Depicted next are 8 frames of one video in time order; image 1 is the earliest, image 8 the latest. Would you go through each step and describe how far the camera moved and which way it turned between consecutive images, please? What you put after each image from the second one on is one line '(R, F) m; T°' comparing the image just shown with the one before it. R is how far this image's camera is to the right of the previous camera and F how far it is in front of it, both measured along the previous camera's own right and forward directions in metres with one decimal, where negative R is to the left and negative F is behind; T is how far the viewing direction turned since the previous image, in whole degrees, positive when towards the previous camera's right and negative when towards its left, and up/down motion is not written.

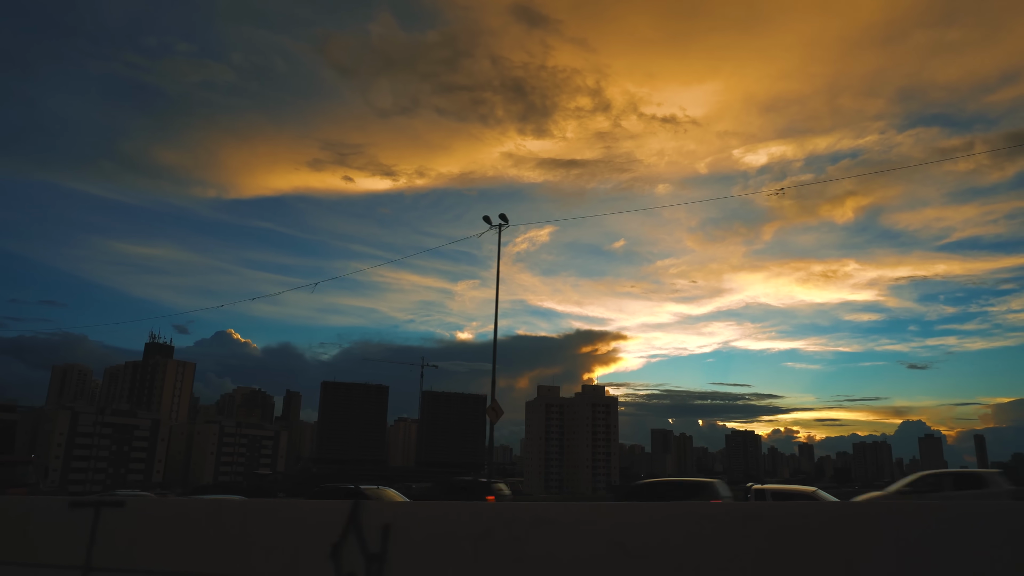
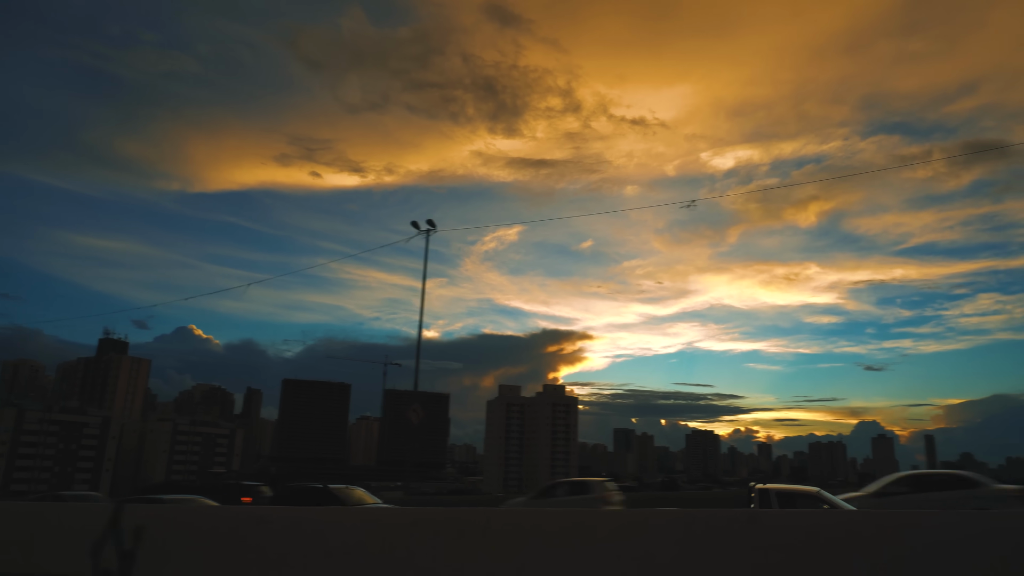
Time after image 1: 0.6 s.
(0.0, +0.2) m; +3°
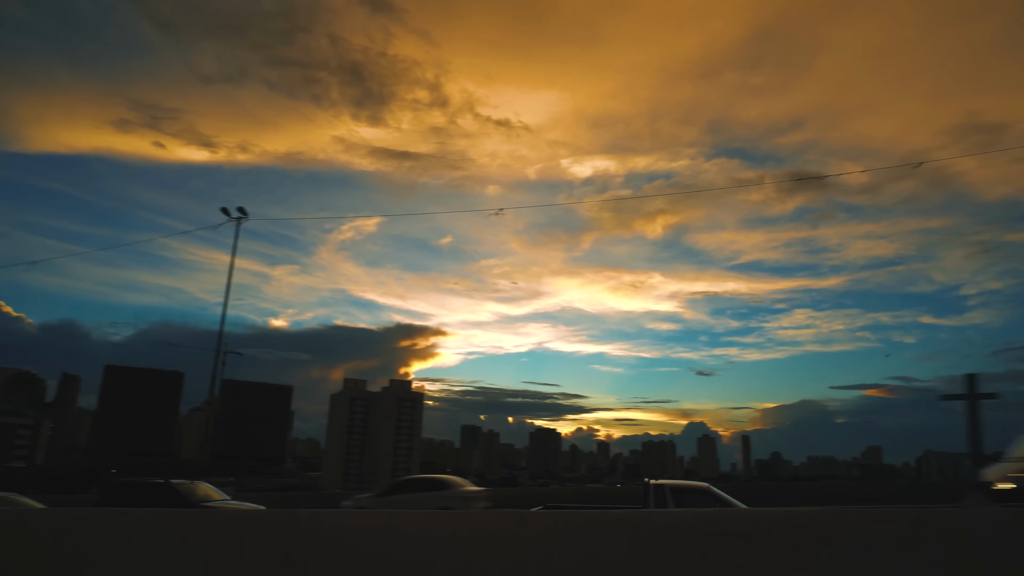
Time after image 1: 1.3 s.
(-0.1, 0.0) m; +13°
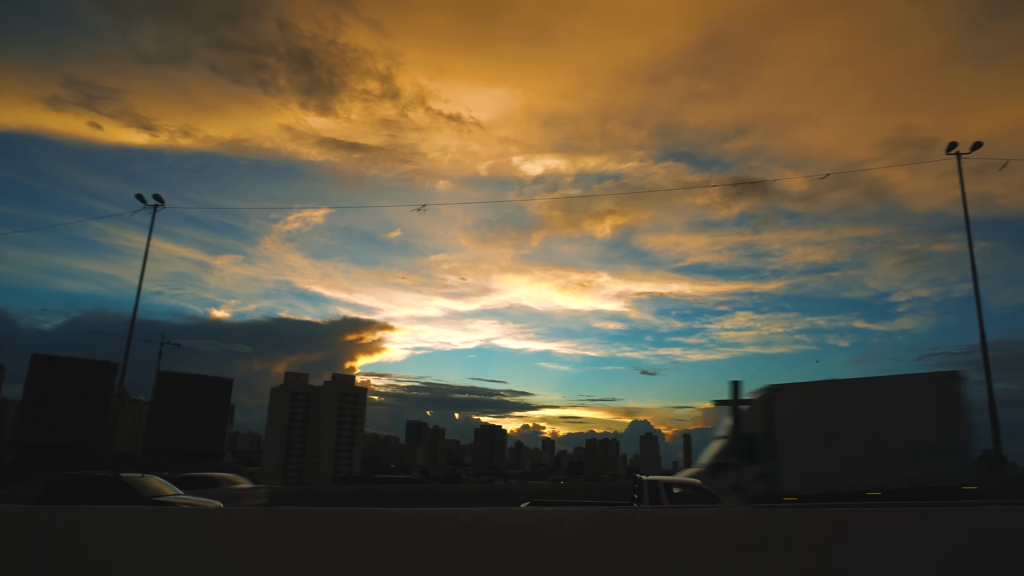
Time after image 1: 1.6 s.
(-0.3, 0.0) m; +5°
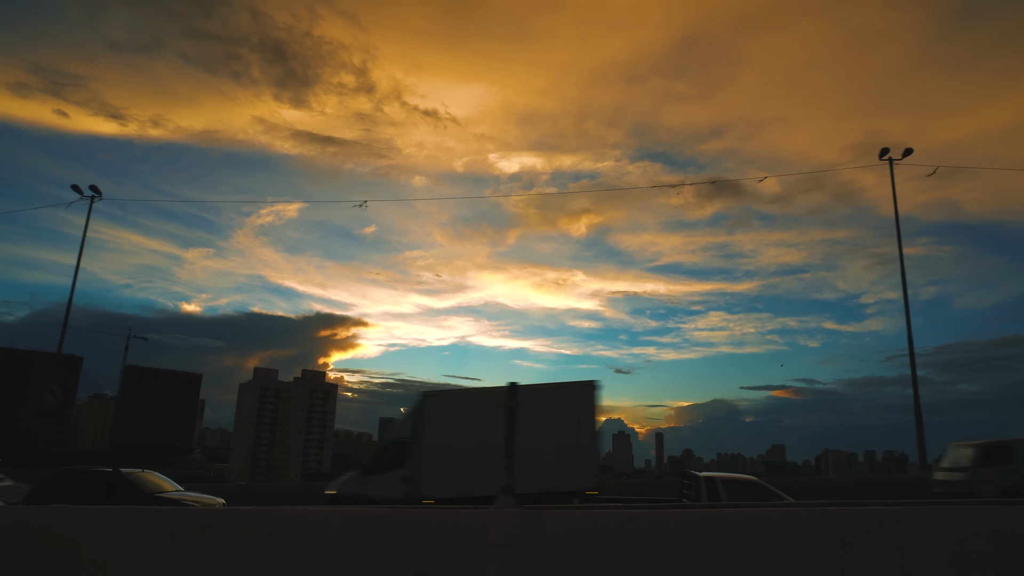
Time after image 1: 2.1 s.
(-0.1, 0.0) m; +2°
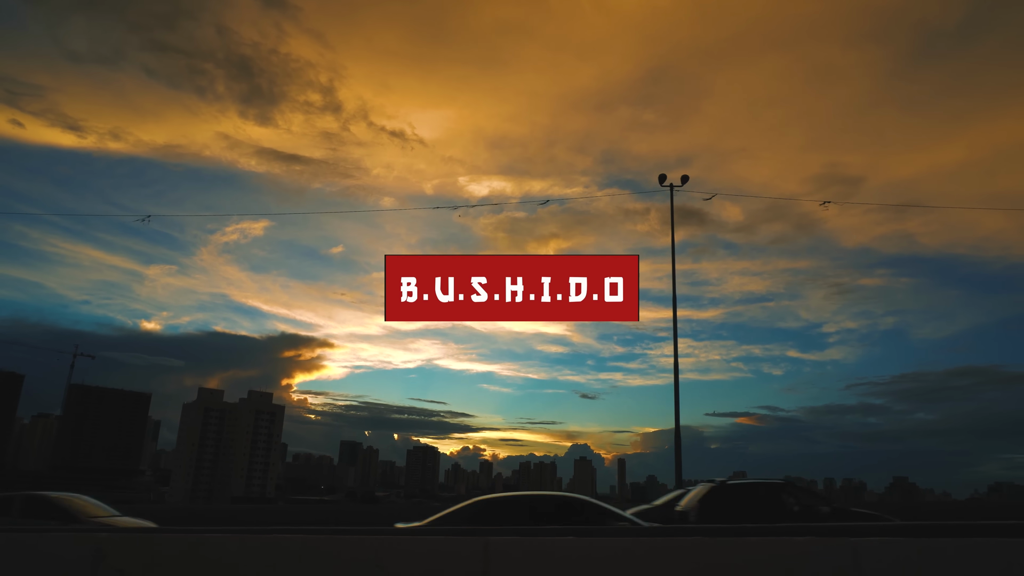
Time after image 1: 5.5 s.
(-10.0, +1.5) m; +3°
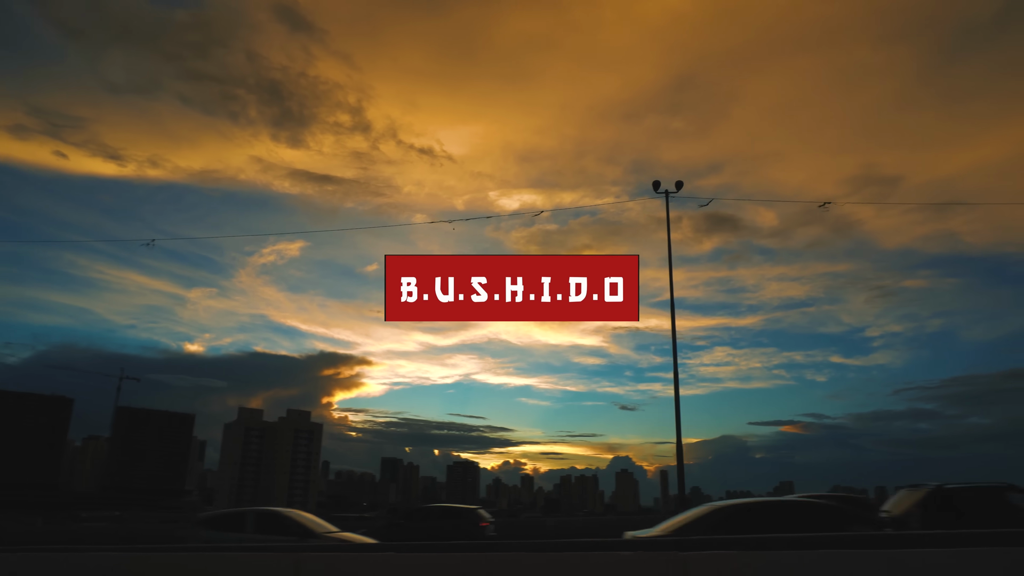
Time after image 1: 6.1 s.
(+0.1, 0.0) m; -3°
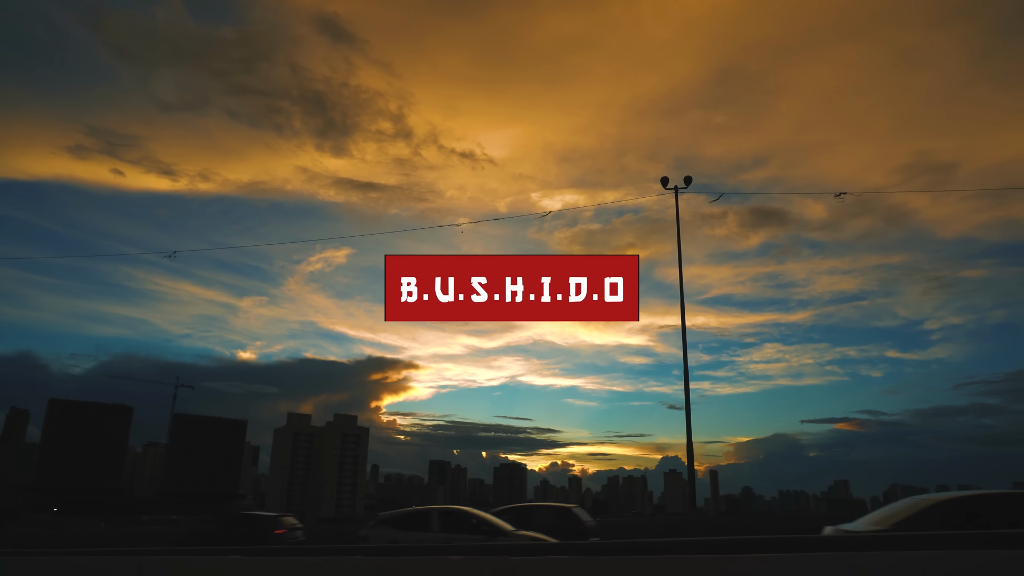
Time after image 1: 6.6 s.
(+0.1, 0.0) m; -4°
